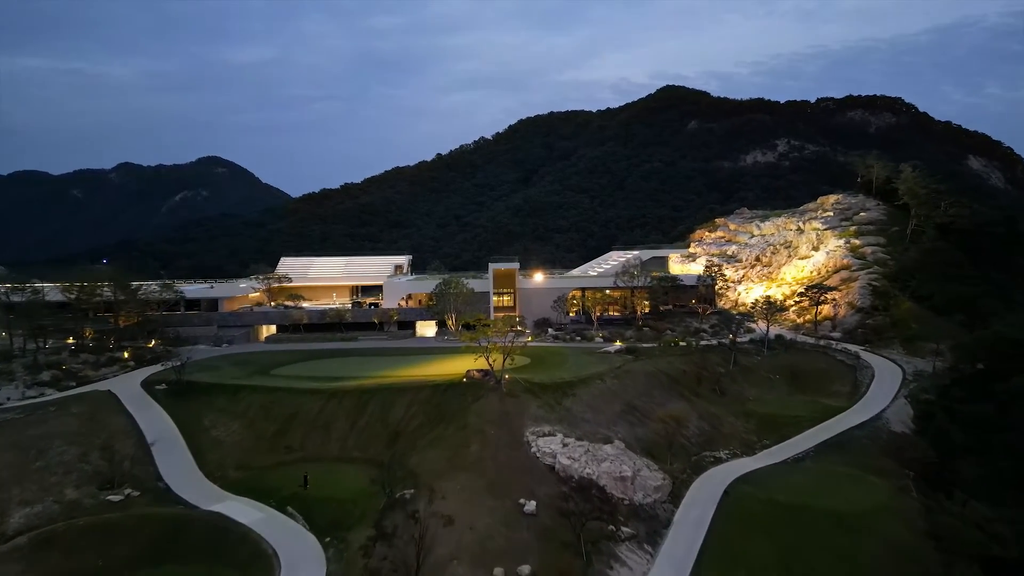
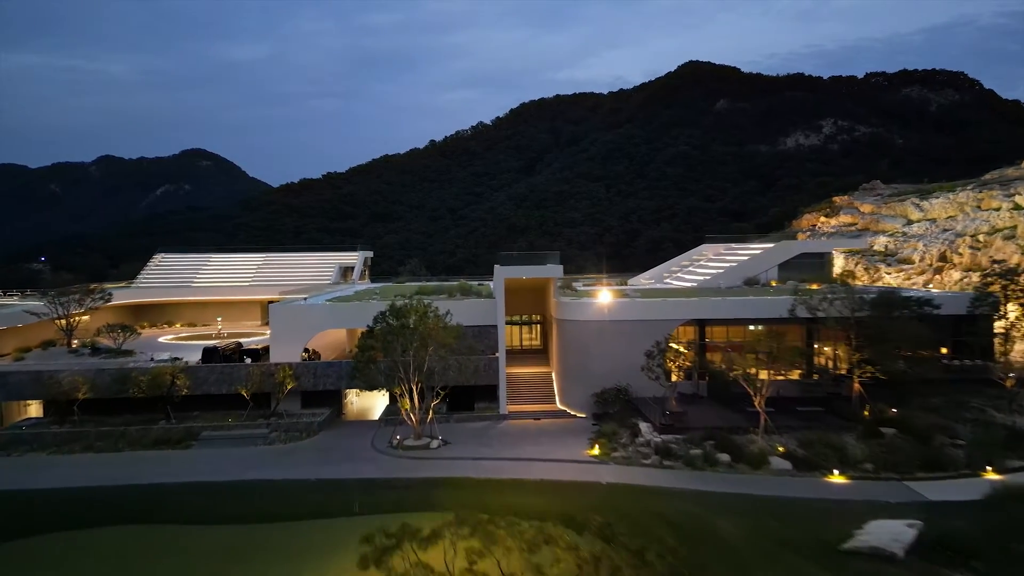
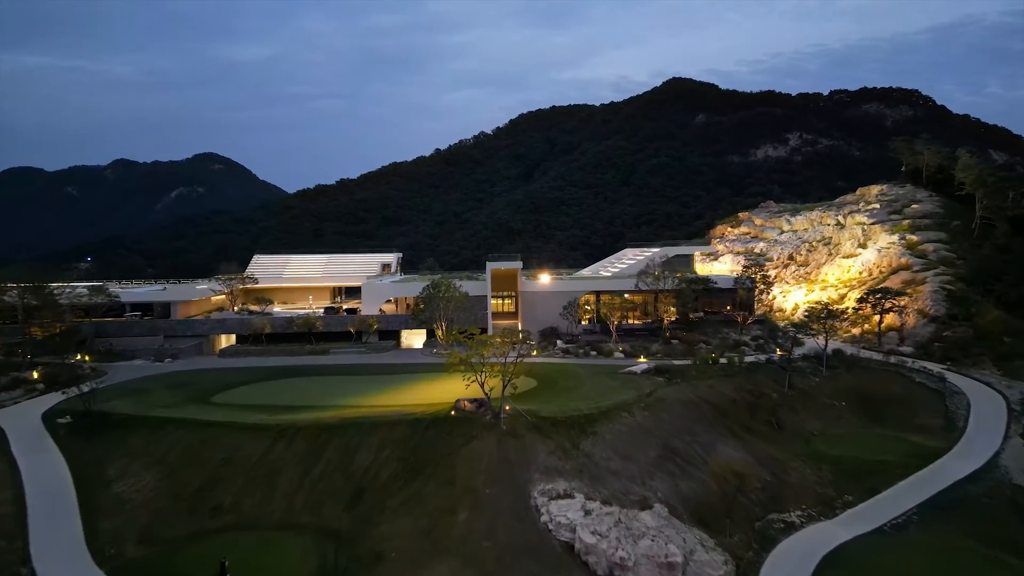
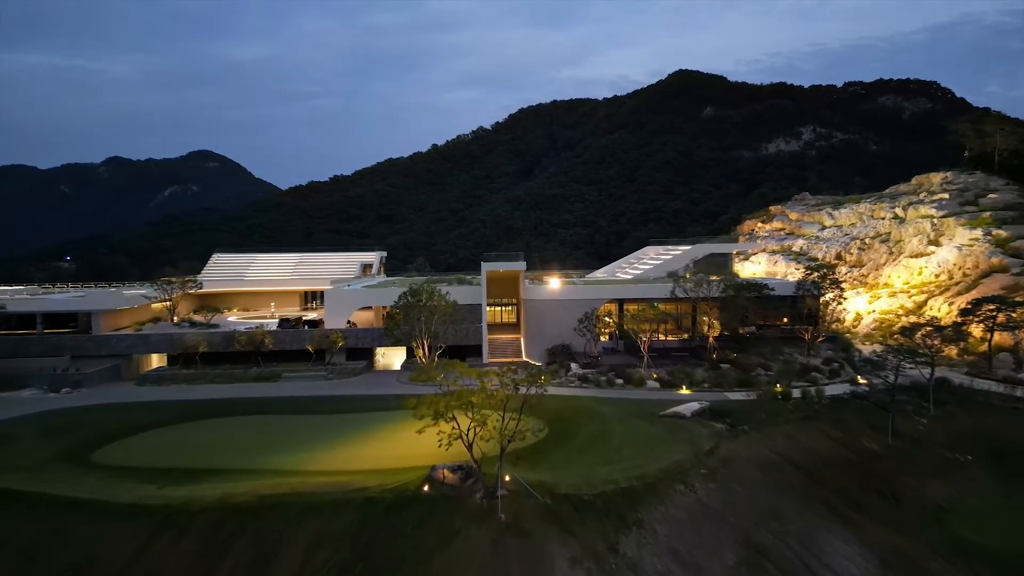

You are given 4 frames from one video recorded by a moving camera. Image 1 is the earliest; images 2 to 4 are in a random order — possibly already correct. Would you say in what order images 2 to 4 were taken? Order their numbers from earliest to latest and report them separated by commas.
3, 4, 2
